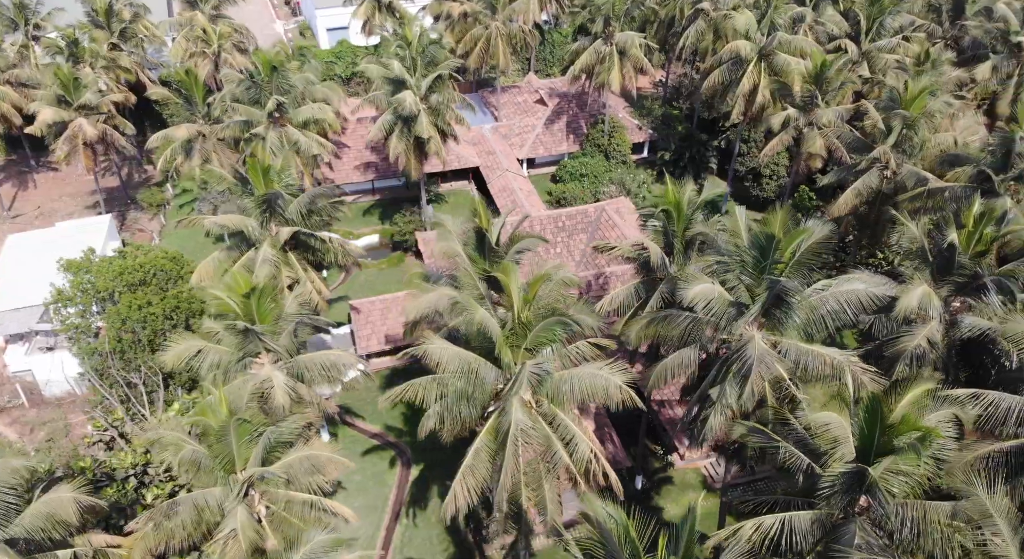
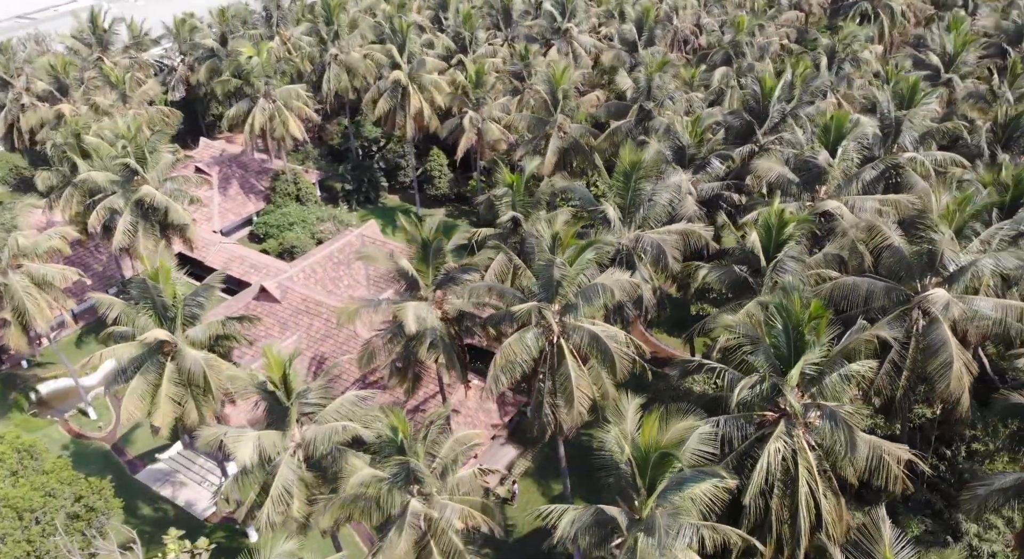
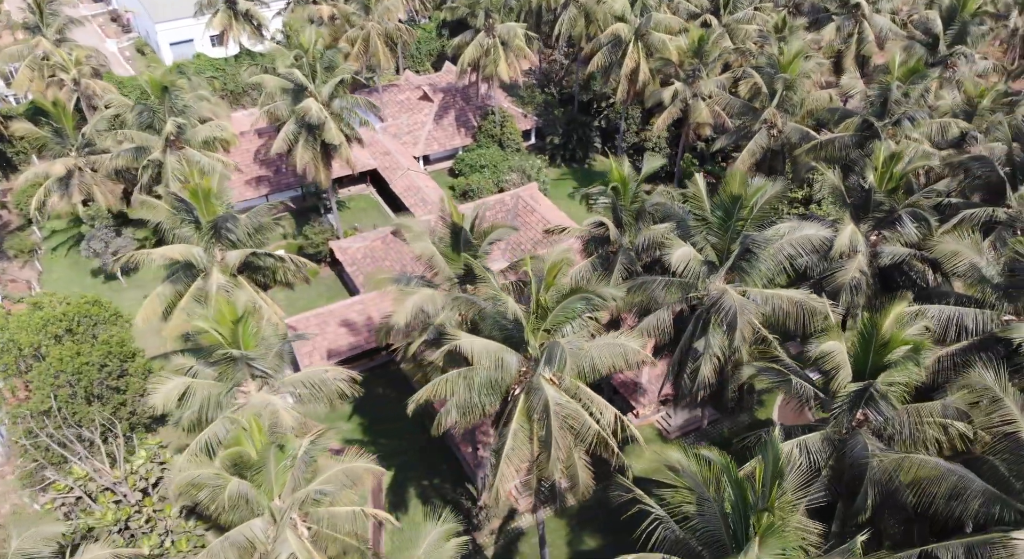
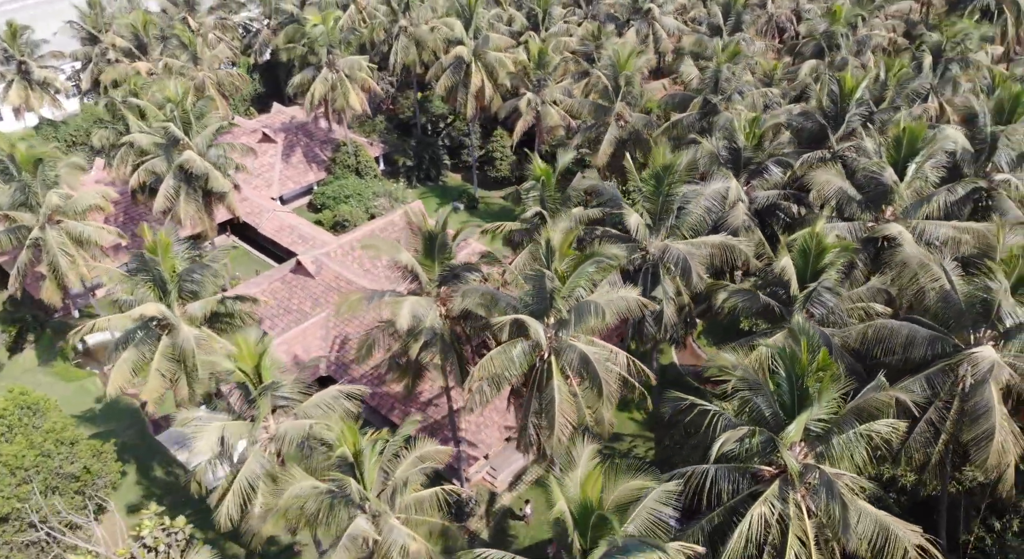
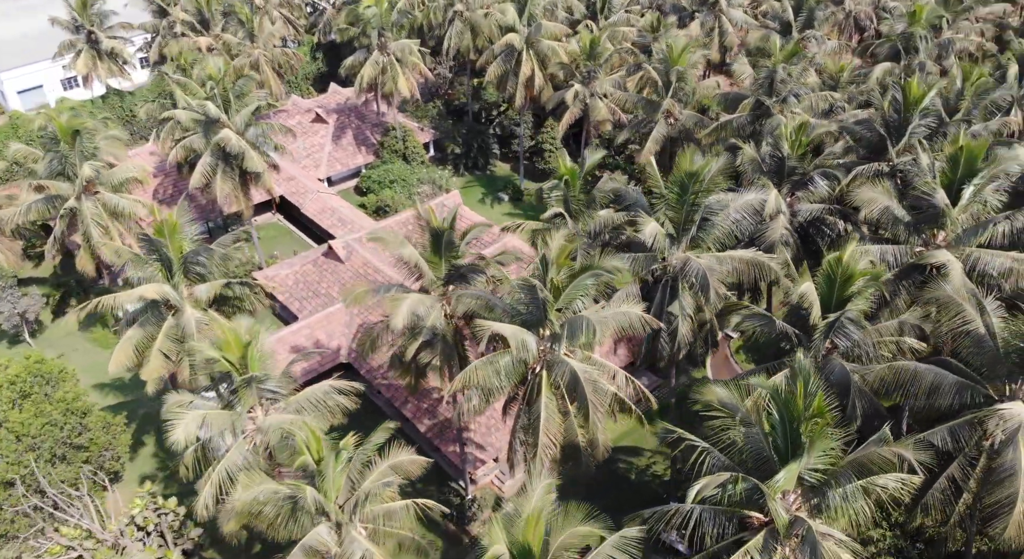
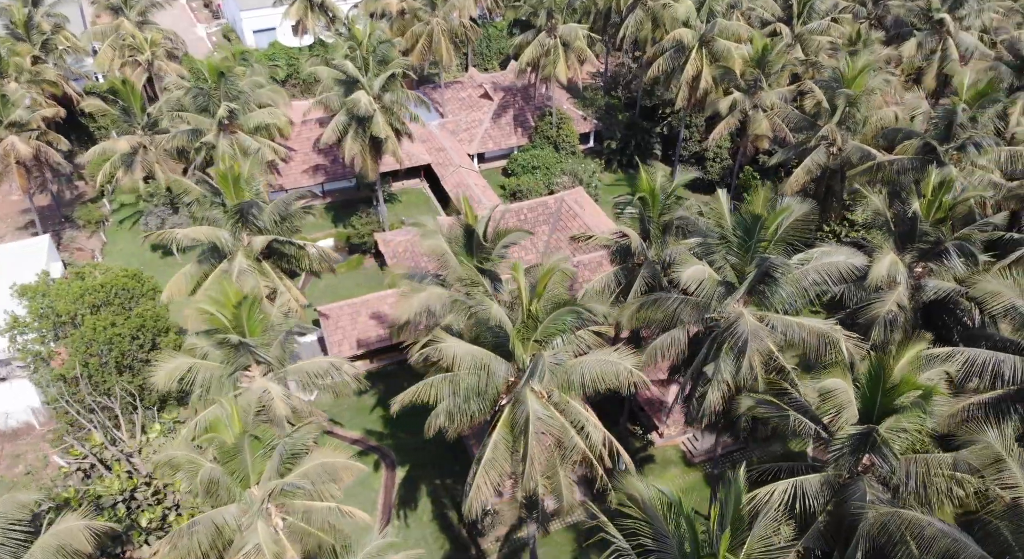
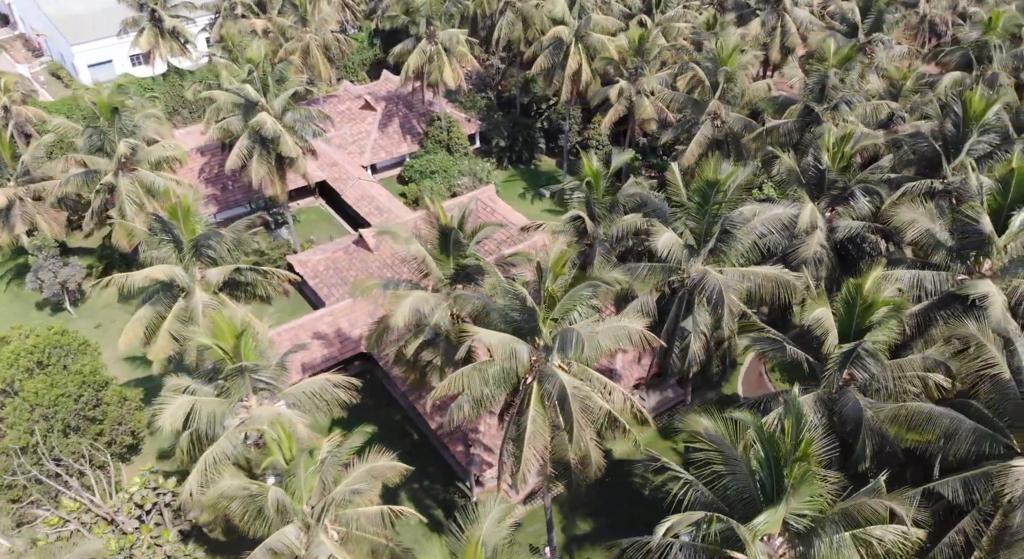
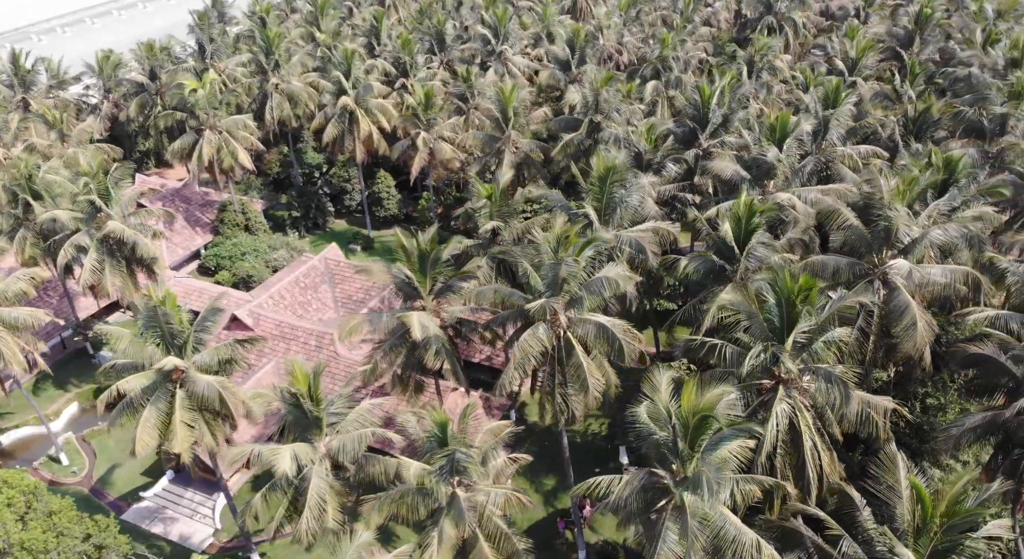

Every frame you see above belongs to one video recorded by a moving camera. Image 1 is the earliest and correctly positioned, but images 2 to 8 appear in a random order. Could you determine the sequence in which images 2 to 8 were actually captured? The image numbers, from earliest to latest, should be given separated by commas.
6, 3, 7, 5, 4, 2, 8
